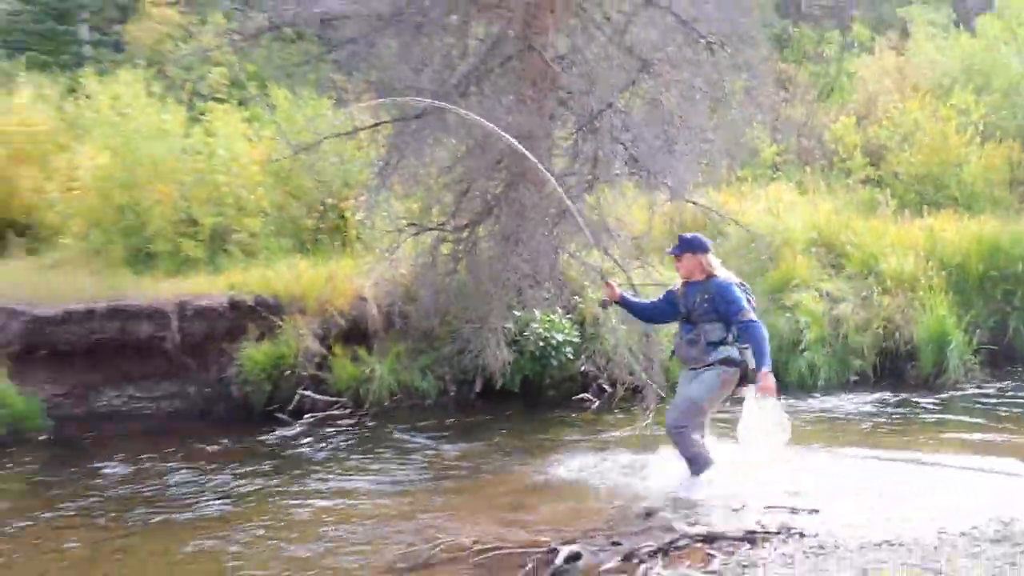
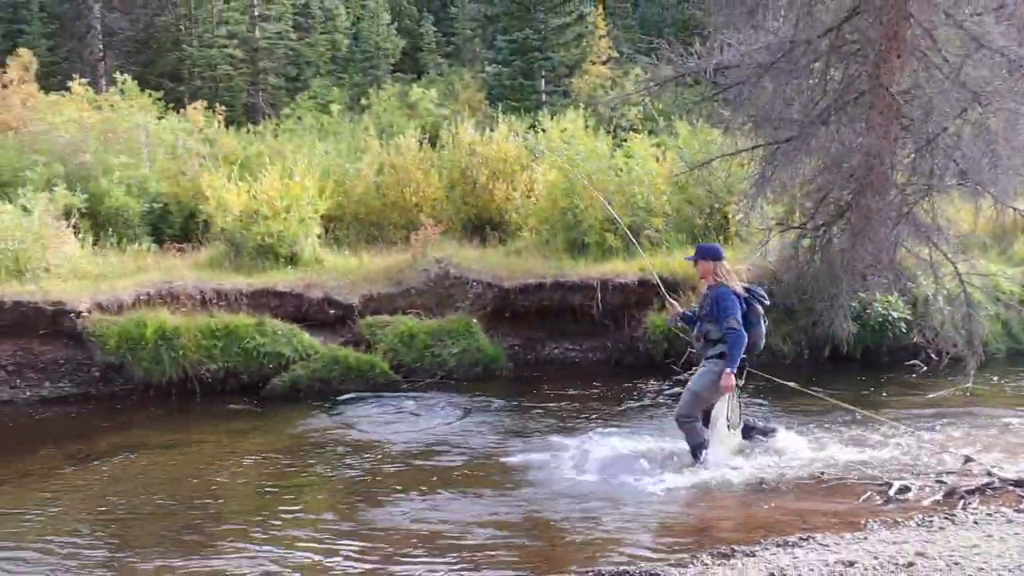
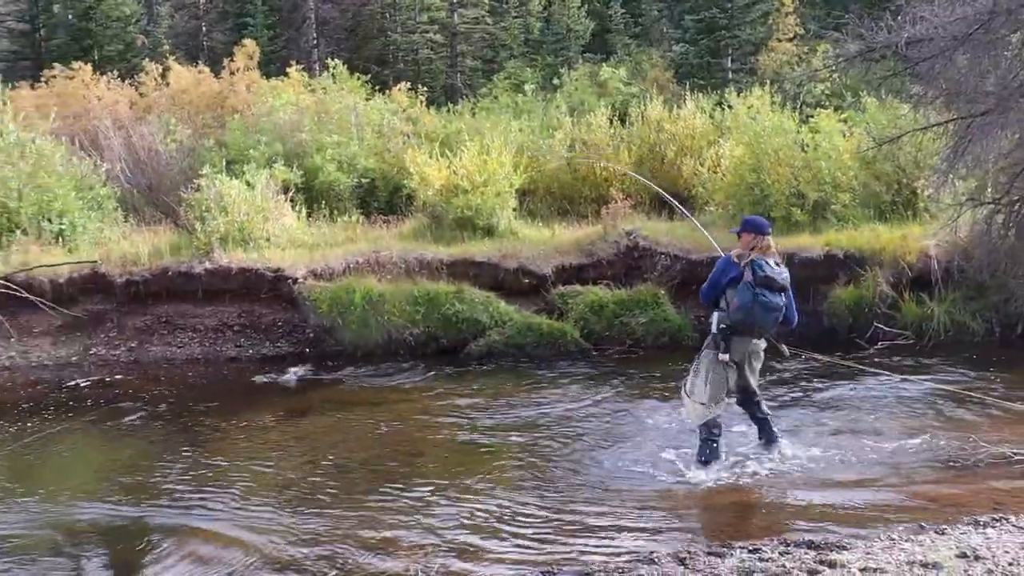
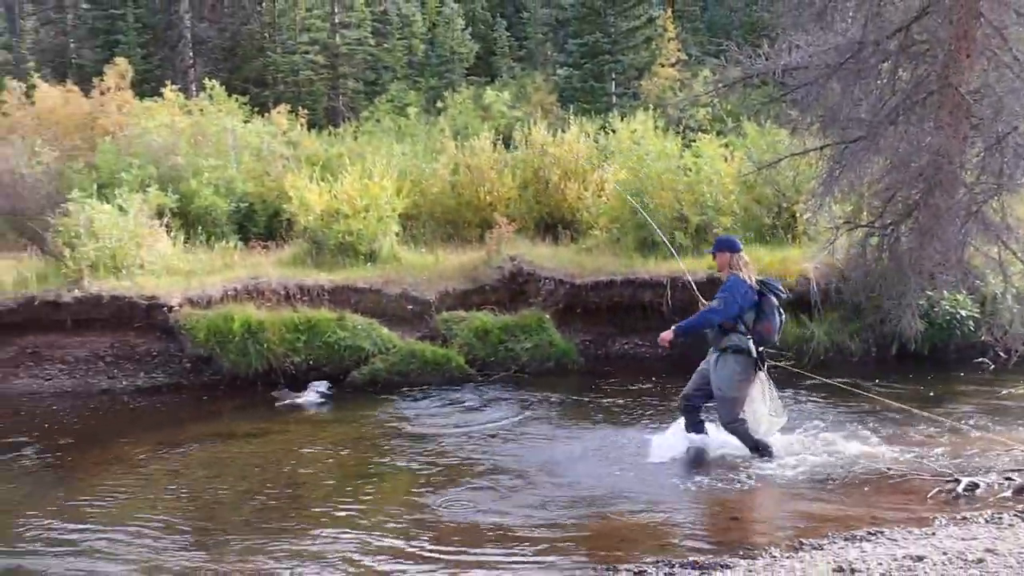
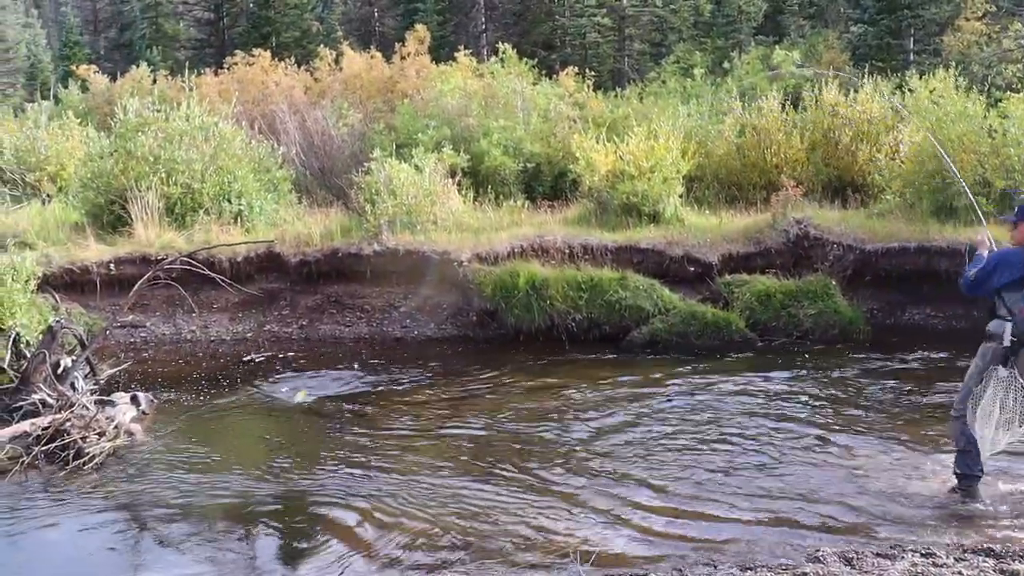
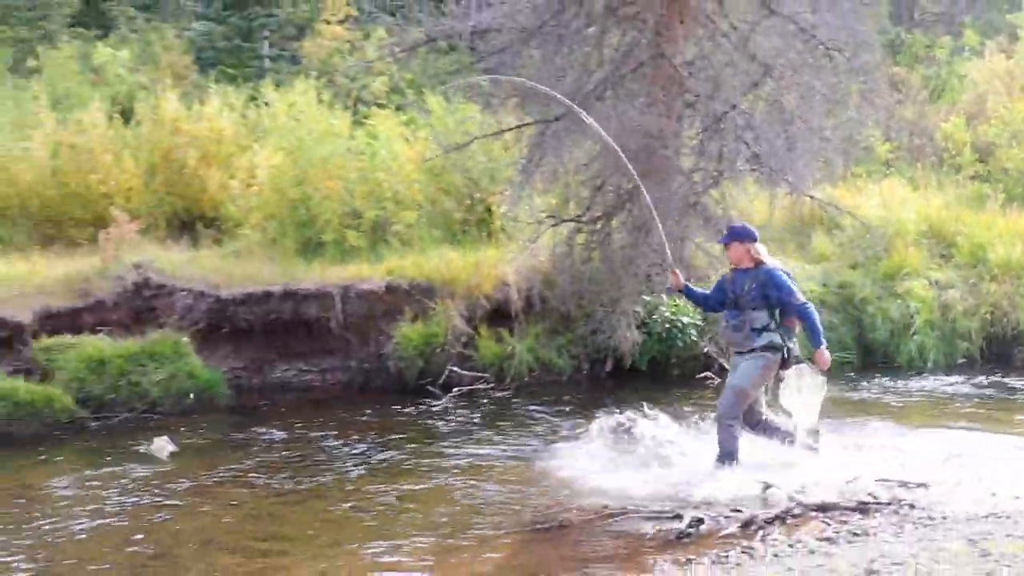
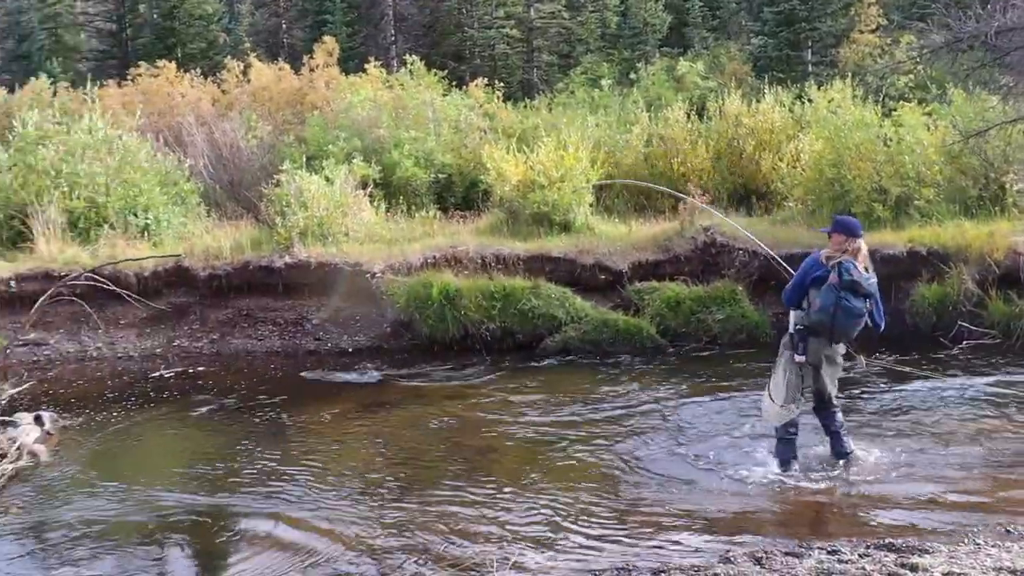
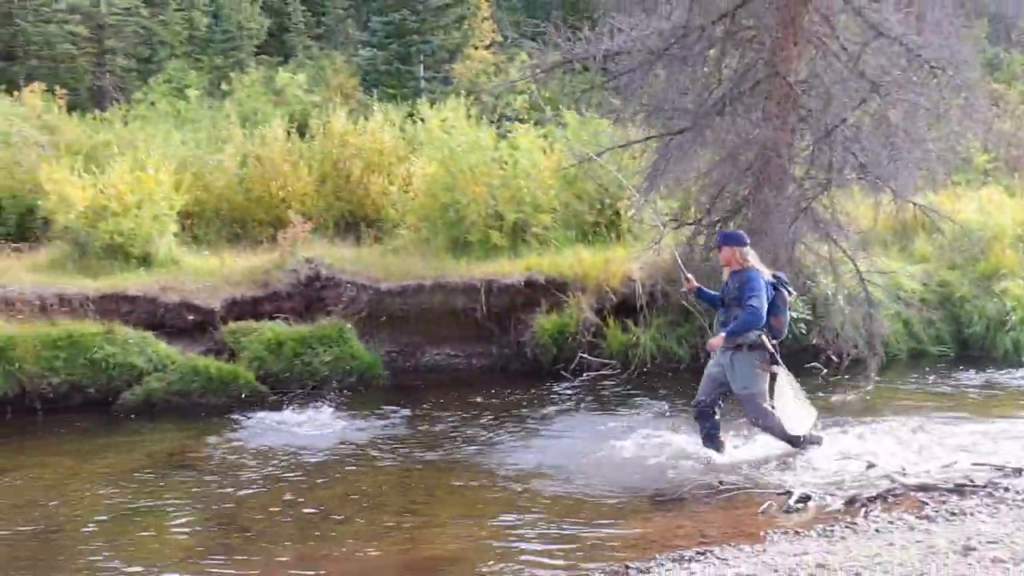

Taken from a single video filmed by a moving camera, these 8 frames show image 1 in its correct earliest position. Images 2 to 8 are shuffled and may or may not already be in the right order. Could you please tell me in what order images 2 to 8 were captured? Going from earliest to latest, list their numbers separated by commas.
6, 8, 2, 4, 3, 7, 5
